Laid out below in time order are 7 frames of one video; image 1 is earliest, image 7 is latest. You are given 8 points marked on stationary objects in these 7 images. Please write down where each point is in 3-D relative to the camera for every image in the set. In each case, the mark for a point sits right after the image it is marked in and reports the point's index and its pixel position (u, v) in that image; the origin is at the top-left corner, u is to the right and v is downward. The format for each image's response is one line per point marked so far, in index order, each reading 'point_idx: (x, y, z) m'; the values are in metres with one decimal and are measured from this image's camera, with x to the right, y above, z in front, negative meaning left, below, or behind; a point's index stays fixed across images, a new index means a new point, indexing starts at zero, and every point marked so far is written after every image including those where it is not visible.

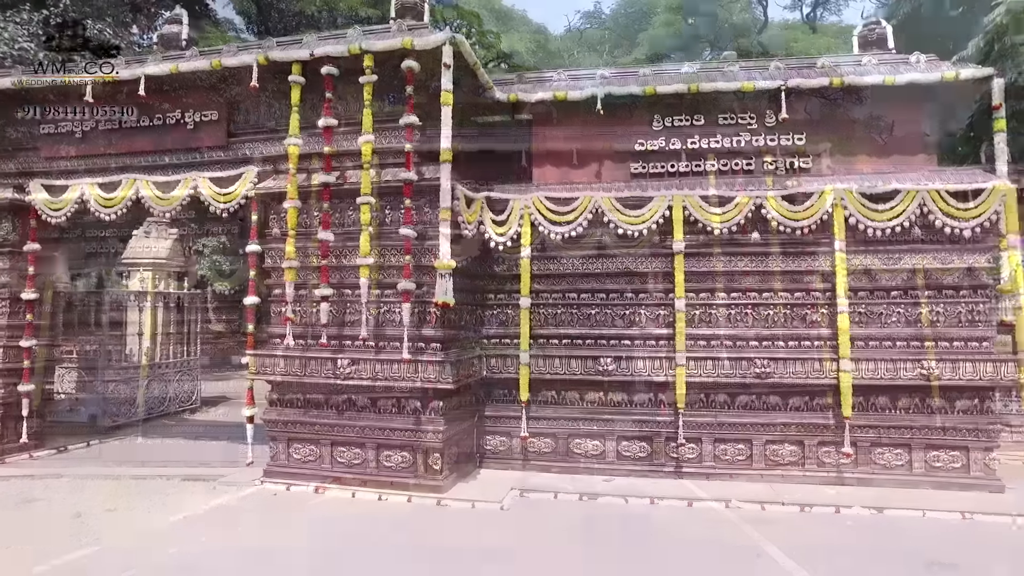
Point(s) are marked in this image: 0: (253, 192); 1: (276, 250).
0: (-1.9, +0.7, +5.0) m
1: (-1.7, +0.3, +5.0) m
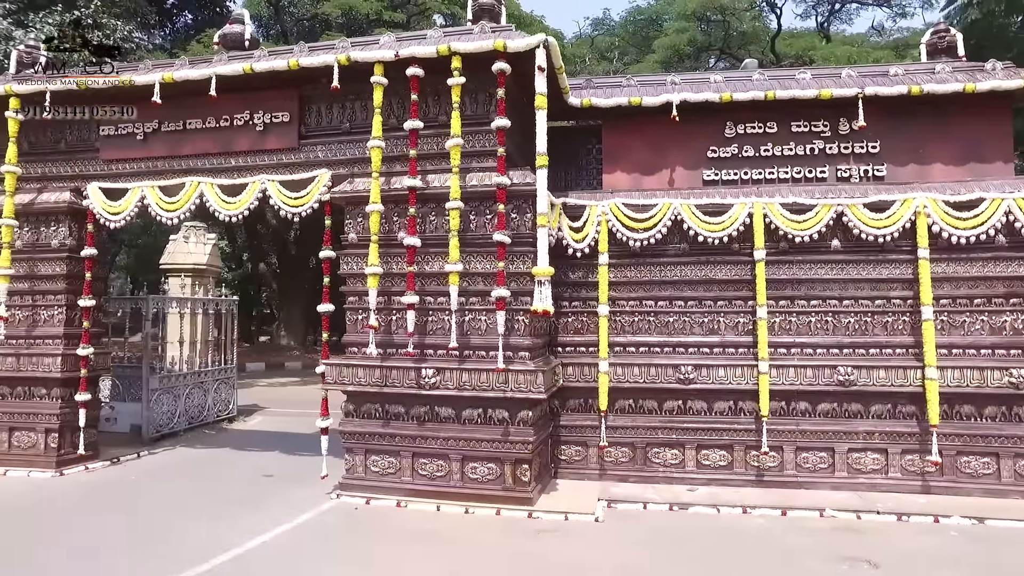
0: (-1.3, +0.7, +4.9) m
1: (-1.1, +0.2, +4.9) m
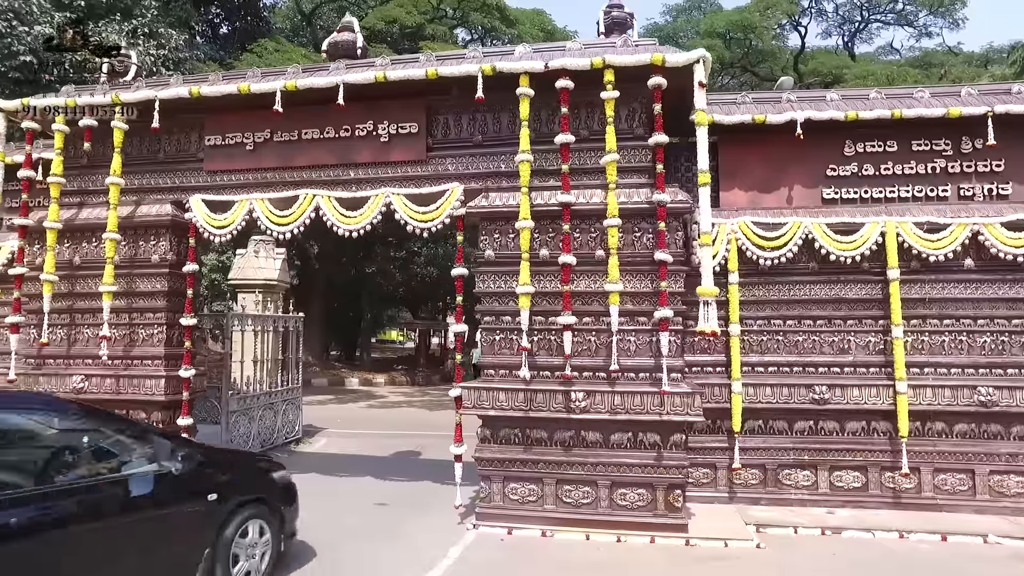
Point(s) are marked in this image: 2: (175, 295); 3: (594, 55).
0: (-0.4, +0.5, +4.7) m
1: (-0.1, +0.1, +4.7) m
2: (-2.7, -0.1, +5.4) m
3: (+0.5, +1.5, +4.4) m
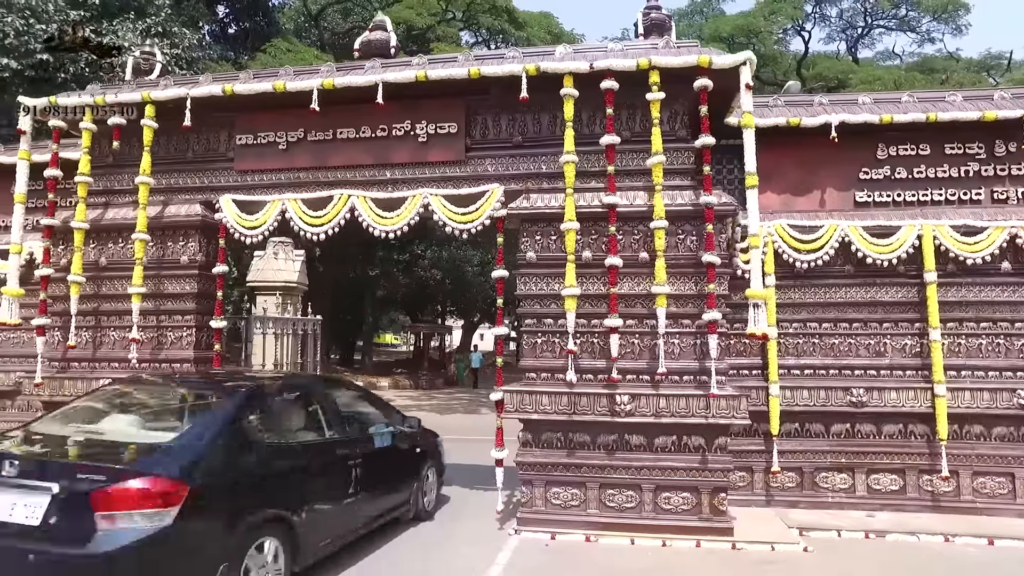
0: (-0.1, +0.5, +4.7) m
1: (+0.2, +0.1, +4.6) m
2: (-2.4, -0.1, +5.3) m
3: (+0.8, +1.5, +4.3) m
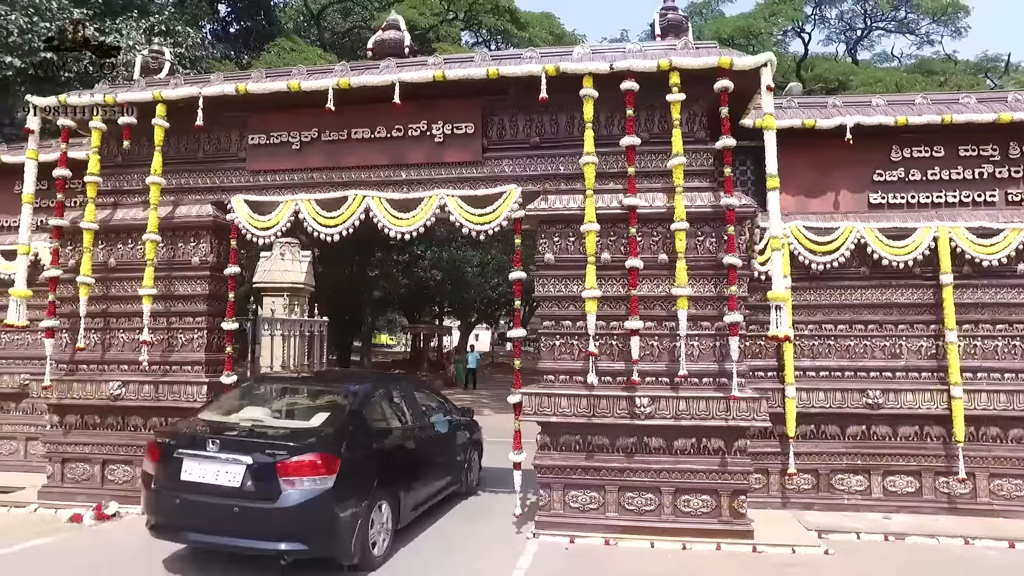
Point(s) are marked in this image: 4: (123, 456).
0: (+0.1, +0.5, +4.7) m
1: (+0.3, +0.1, +4.6) m
2: (-2.3, -0.1, +5.2) m
3: (+0.9, +1.5, +4.3) m
4: (-2.9, -1.3, +5.1) m
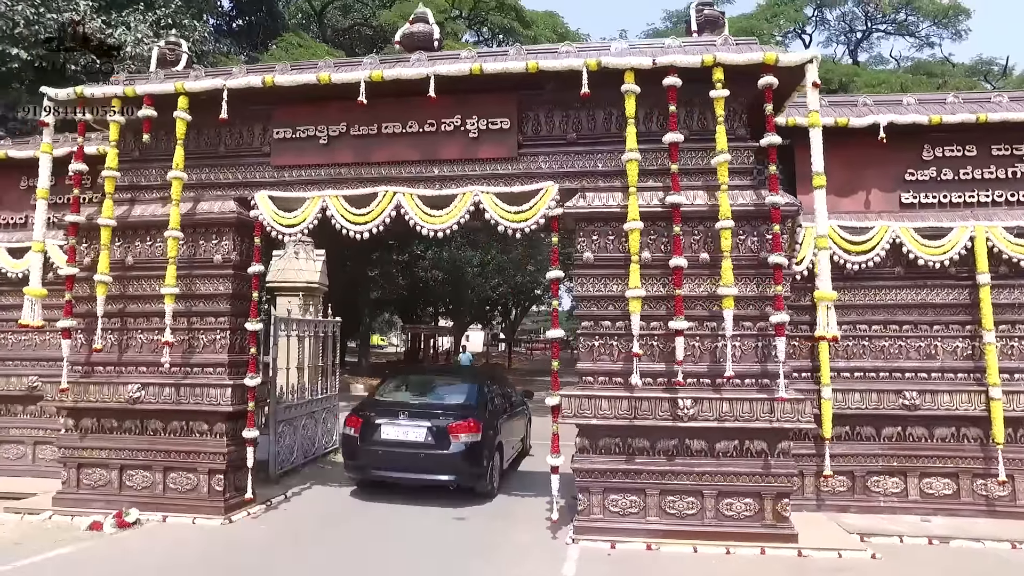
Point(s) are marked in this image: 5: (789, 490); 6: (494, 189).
0: (+0.3, +0.5, +4.5) m
1: (+0.5, +0.1, +4.5) m
2: (-2.0, -0.1, +5.0) m
3: (+1.2, +1.5, +4.2) m
4: (-2.7, -1.2, +4.9) m
5: (+1.8, -1.3, +4.3) m
6: (-0.1, +0.7, +4.6) m
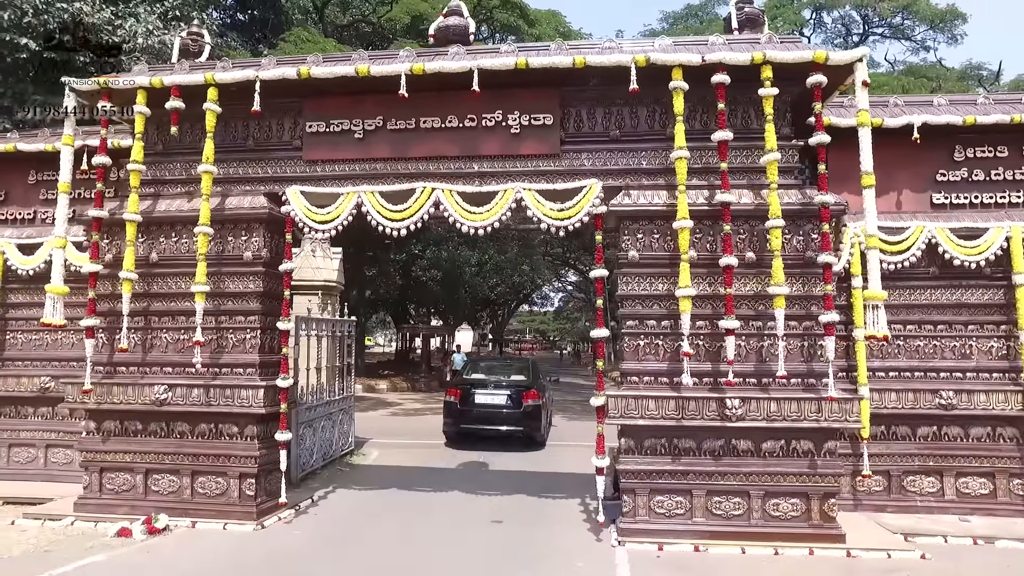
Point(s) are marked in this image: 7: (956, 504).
0: (+0.6, +0.5, +4.5) m
1: (+0.8, +0.1, +4.4) m
2: (-1.8, -0.1, +4.9) m
3: (+1.5, +1.5, +4.2) m
4: (-2.4, -1.2, +4.8) m
5: (+2.0, -1.3, +4.3) m
6: (+0.2, +0.7, +4.5) m
7: (+3.3, -1.6, +5.0) m
